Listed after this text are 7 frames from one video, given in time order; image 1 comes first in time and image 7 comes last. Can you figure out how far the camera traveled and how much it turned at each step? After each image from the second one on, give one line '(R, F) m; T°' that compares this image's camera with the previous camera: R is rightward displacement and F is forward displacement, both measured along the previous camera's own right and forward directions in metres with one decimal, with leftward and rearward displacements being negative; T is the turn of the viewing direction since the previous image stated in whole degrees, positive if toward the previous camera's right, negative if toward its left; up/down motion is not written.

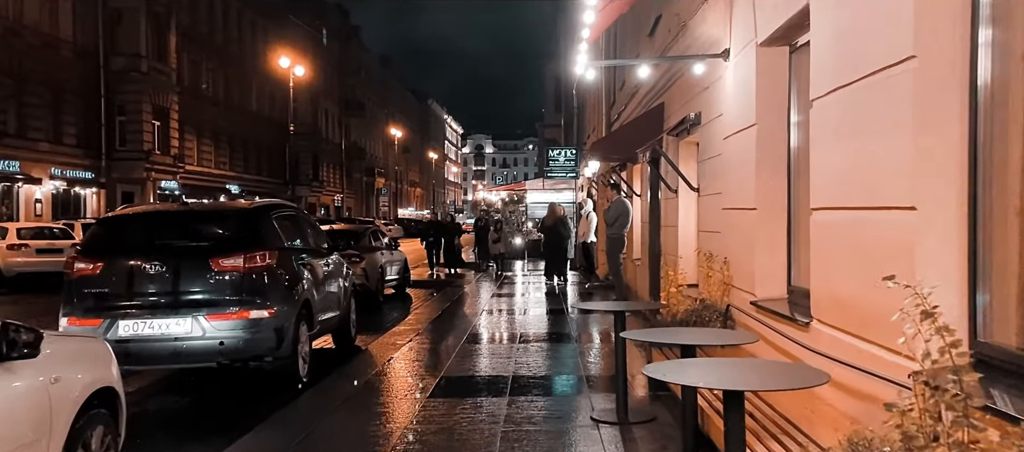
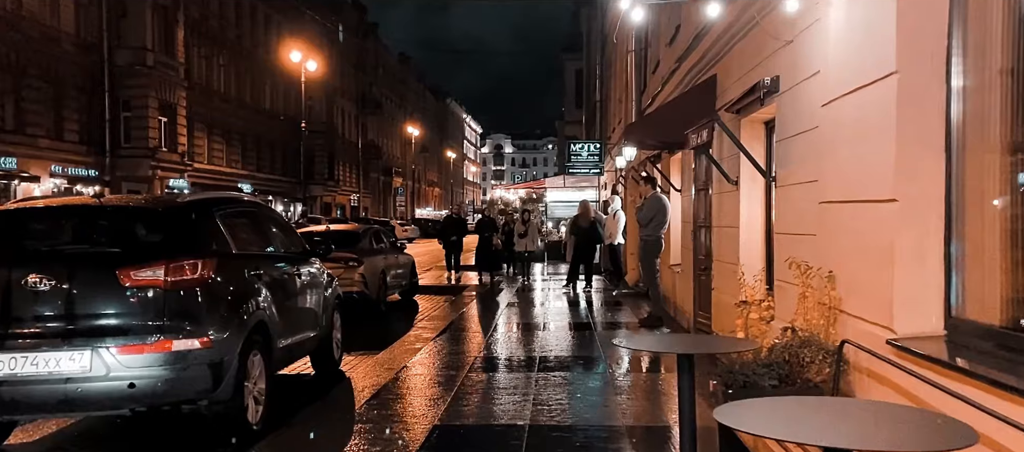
(0.0, +2.0) m; -1°
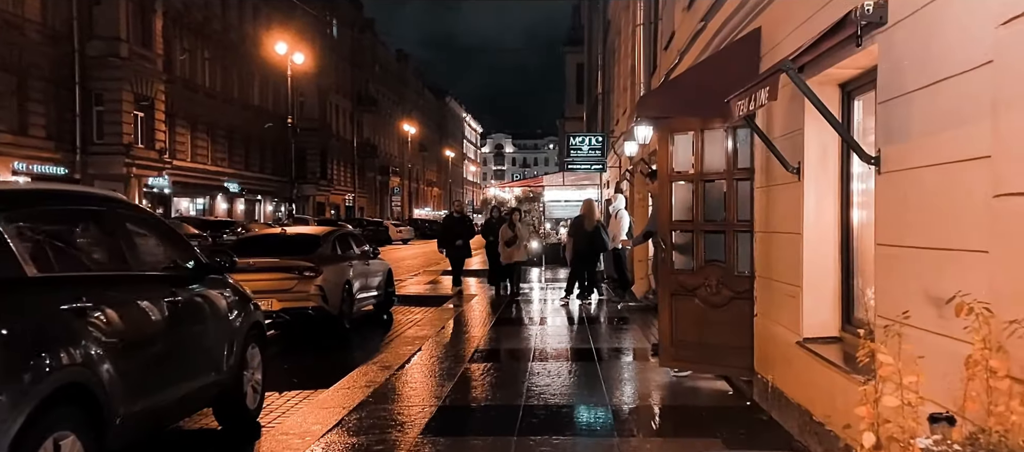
(+0.2, +2.4) m; 0°
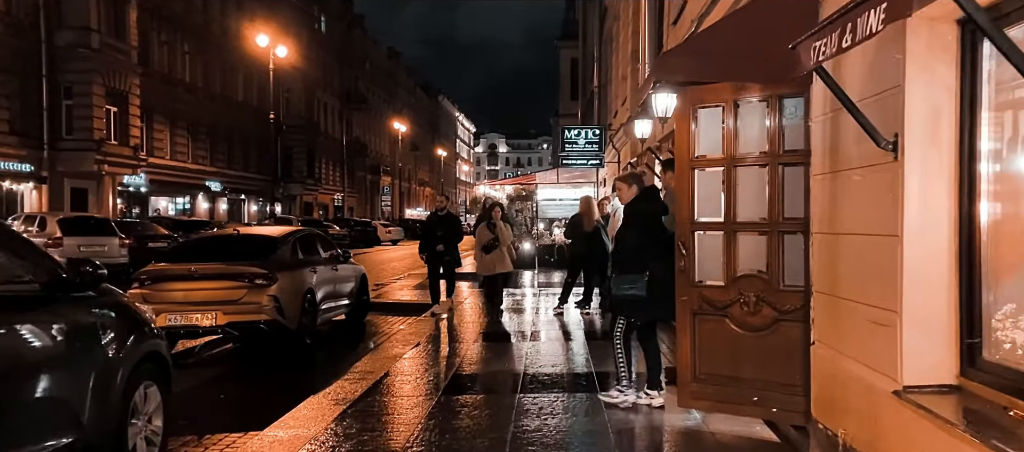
(+0.1, +1.8) m; 0°
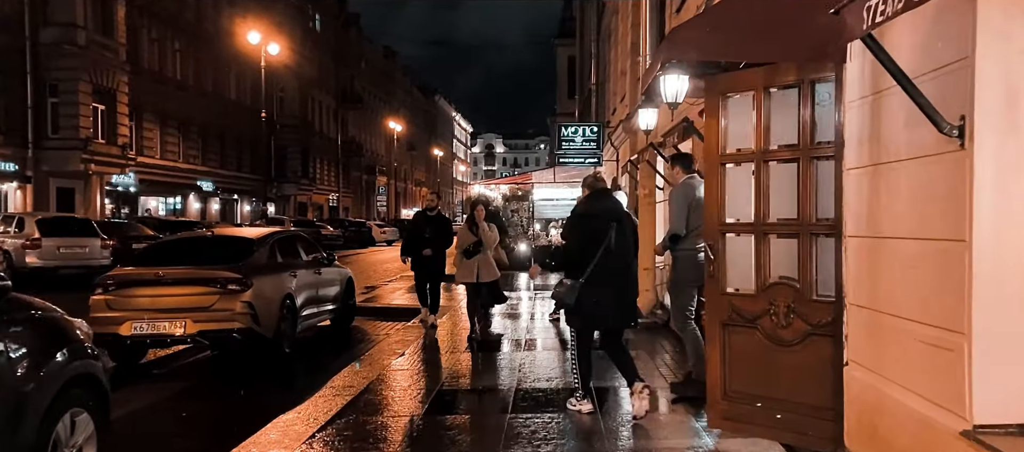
(+0.1, +0.7) m; 0°
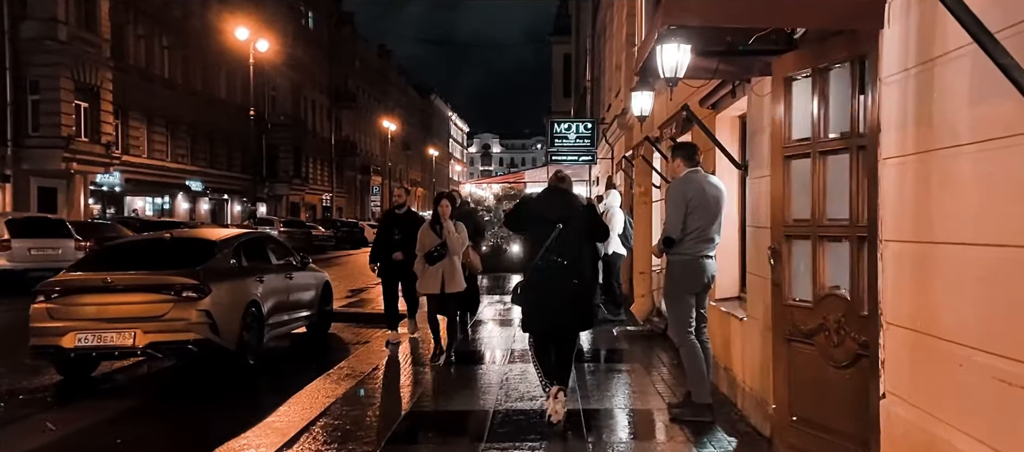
(+0.1, +0.9) m; 0°
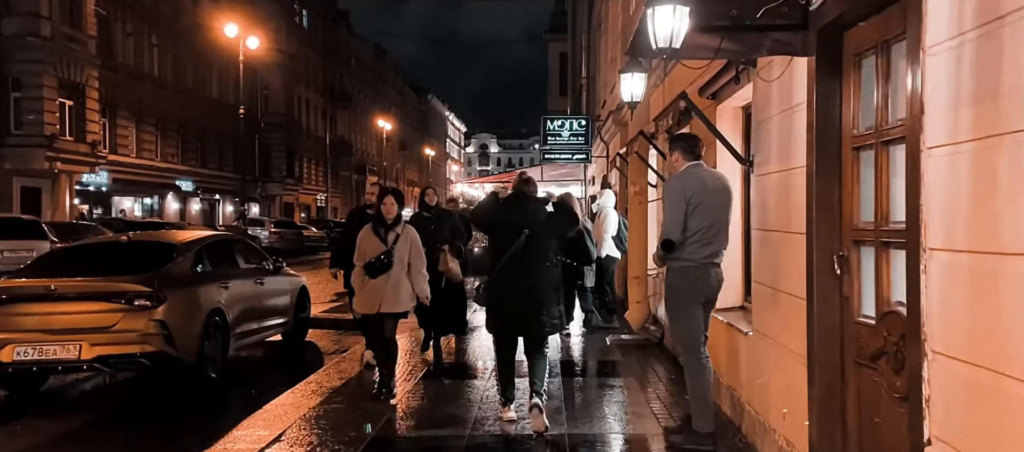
(+0.2, +0.8) m; 0°
